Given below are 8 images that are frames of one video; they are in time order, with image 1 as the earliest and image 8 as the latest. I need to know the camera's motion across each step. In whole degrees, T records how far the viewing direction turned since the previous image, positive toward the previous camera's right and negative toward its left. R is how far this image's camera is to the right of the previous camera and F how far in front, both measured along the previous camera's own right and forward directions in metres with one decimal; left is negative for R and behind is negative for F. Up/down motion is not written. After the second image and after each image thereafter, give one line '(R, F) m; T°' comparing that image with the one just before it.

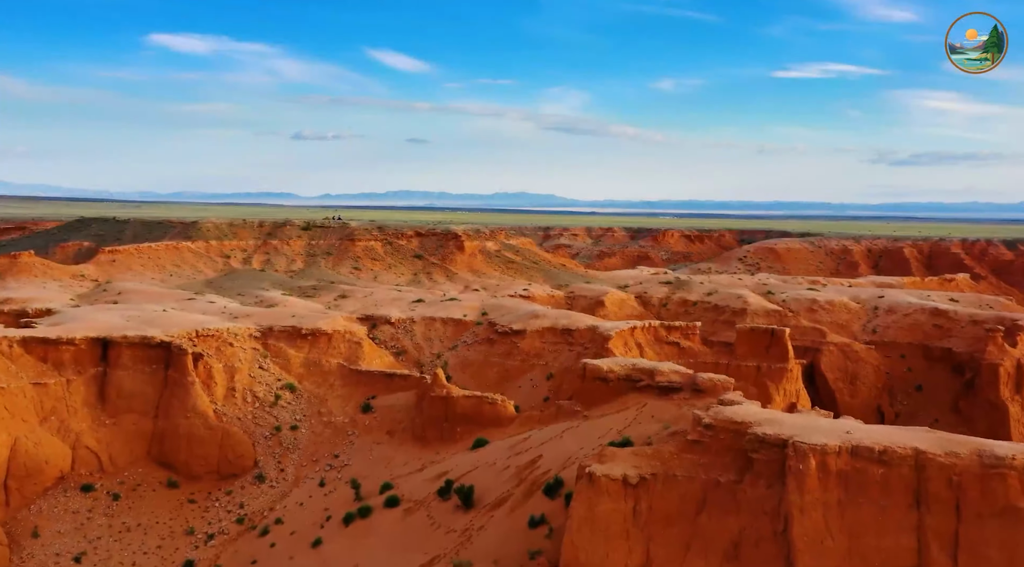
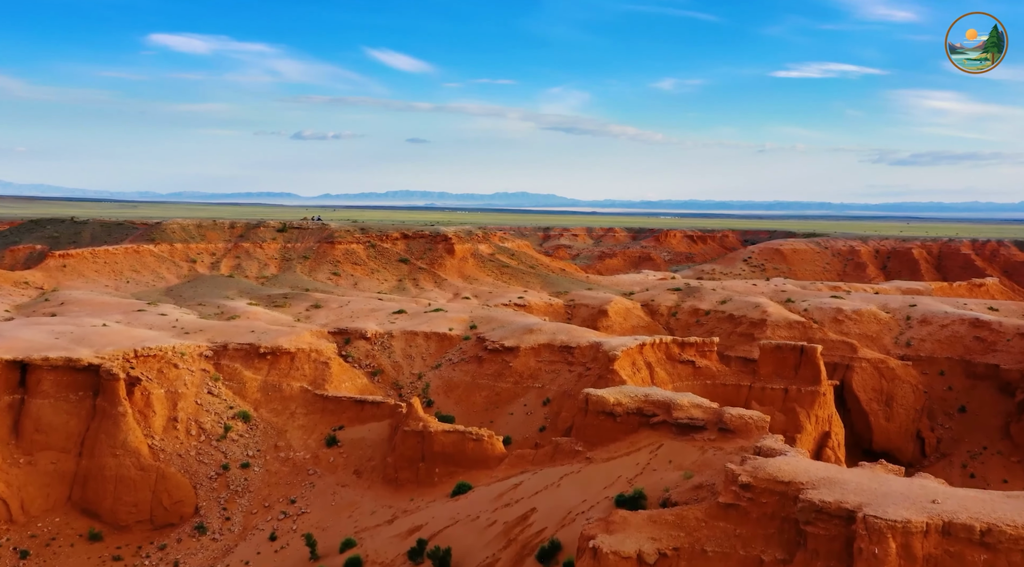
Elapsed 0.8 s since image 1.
(+0.4, +5.3) m; 0°
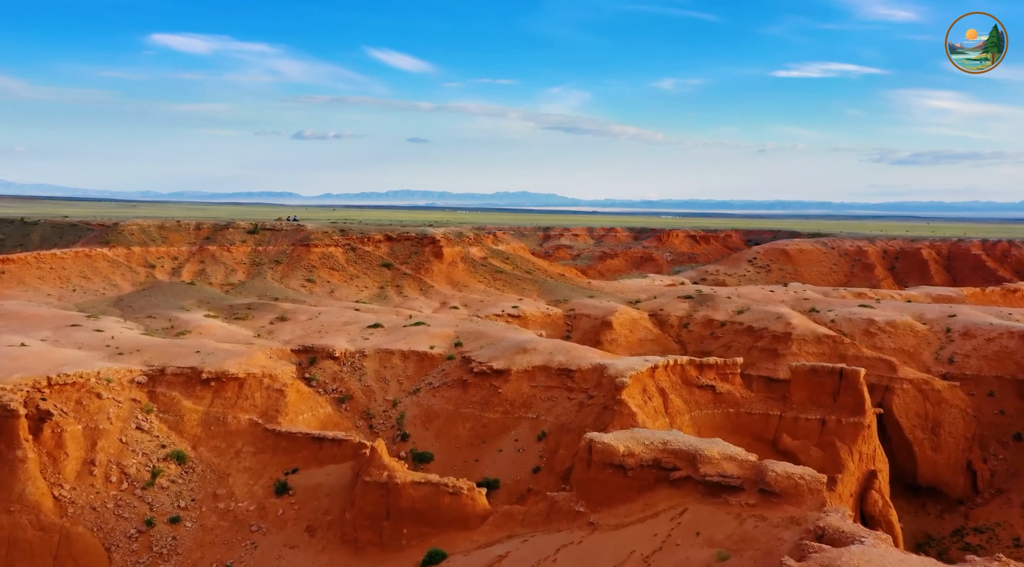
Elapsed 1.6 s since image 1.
(+0.4, +5.3) m; 0°
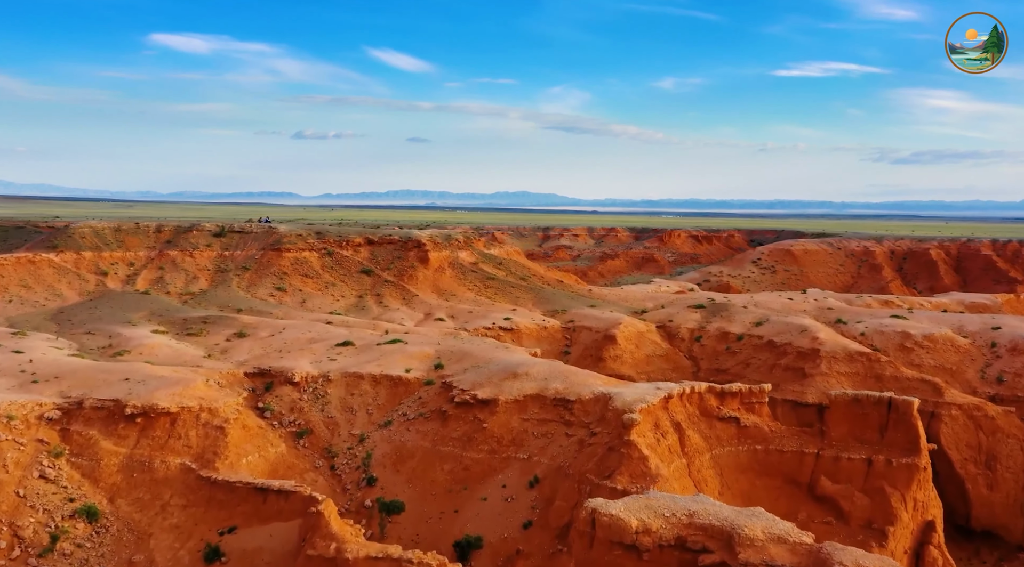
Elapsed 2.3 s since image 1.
(+0.4, +4.8) m; 0°
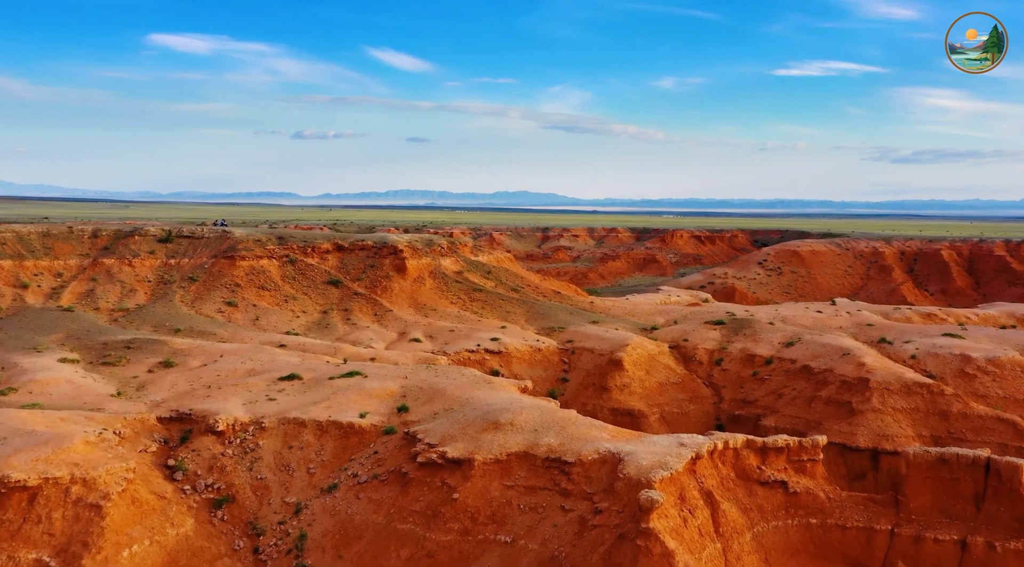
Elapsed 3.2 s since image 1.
(+0.5, +6.2) m; 0°
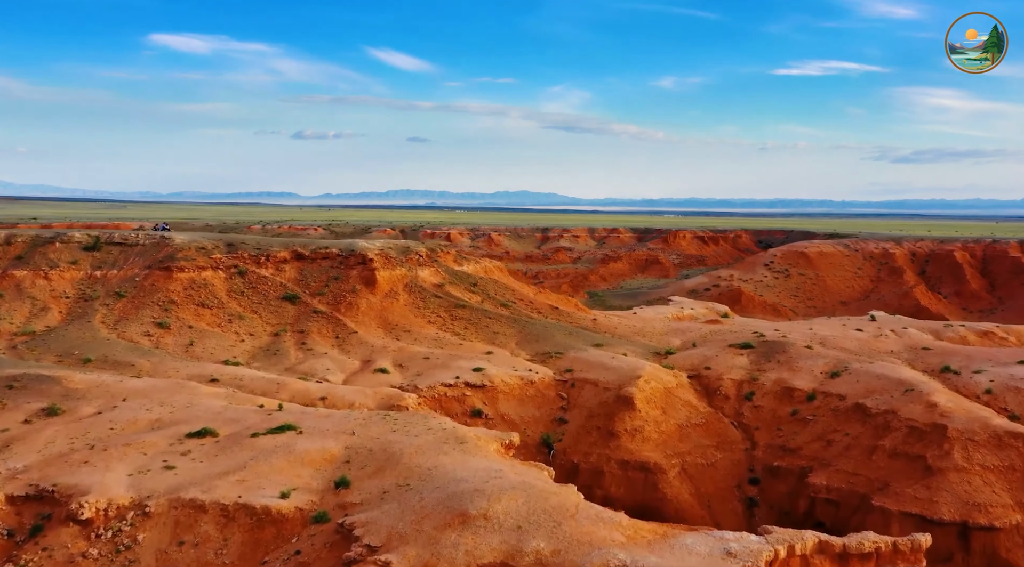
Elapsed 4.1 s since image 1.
(+0.4, +6.3) m; 0°
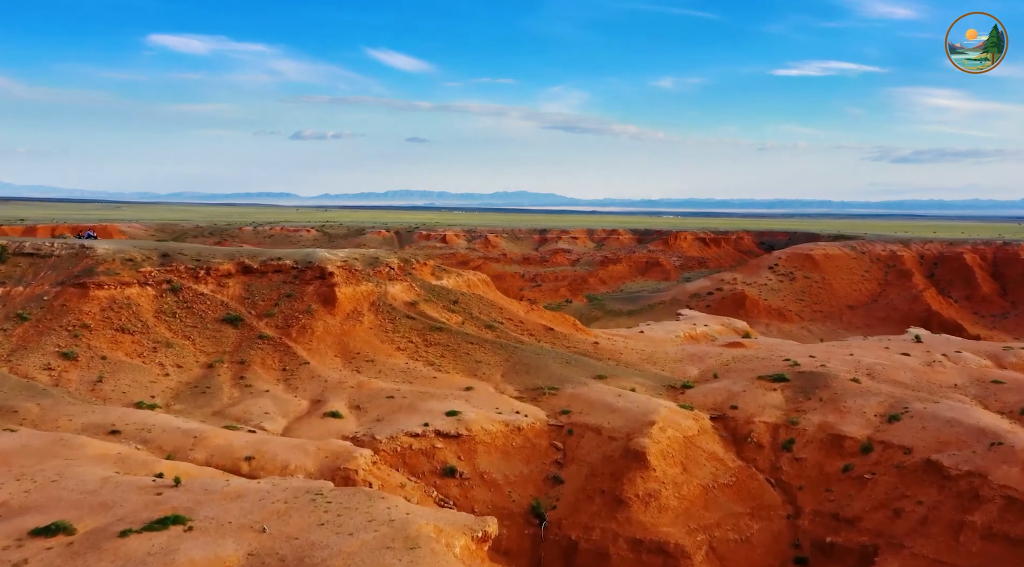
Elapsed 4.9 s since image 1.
(+0.4, +5.7) m; 0°
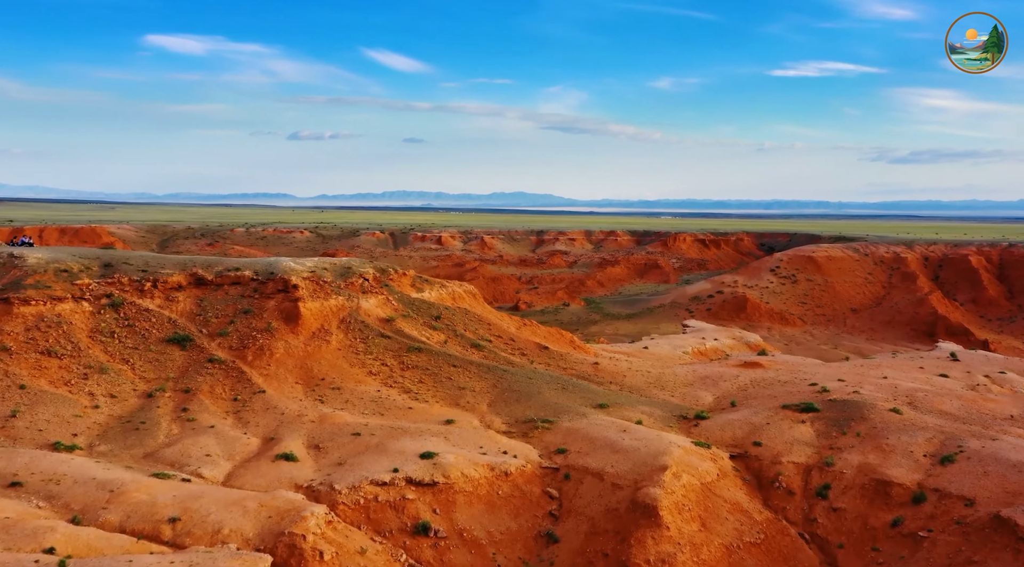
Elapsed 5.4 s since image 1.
(+0.3, +3.7) m; 0°
